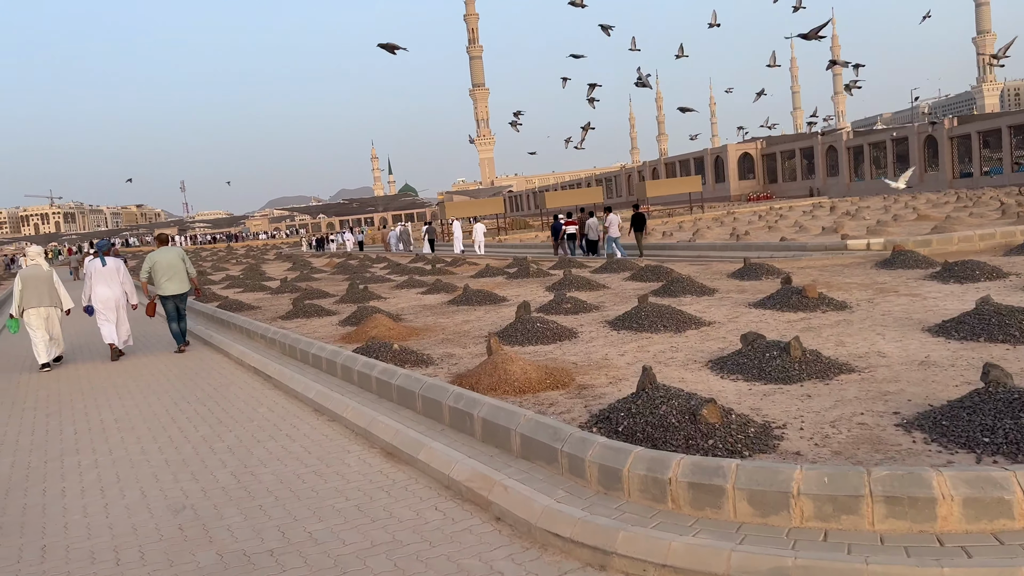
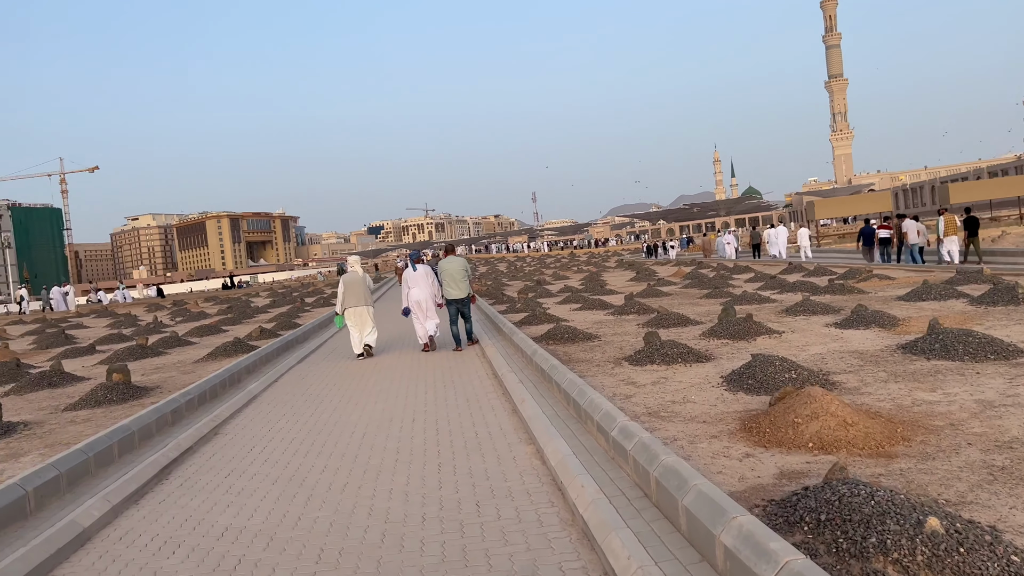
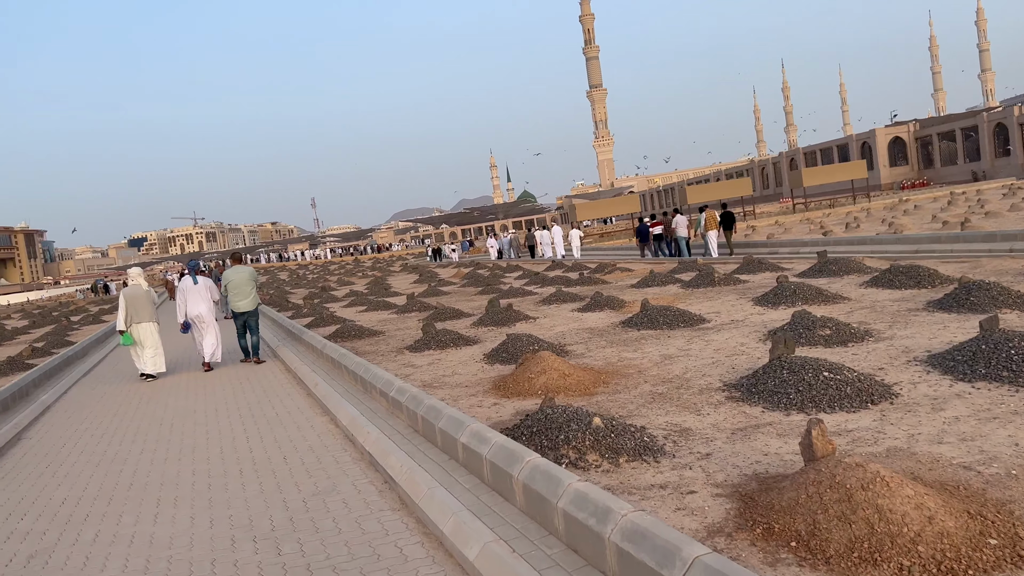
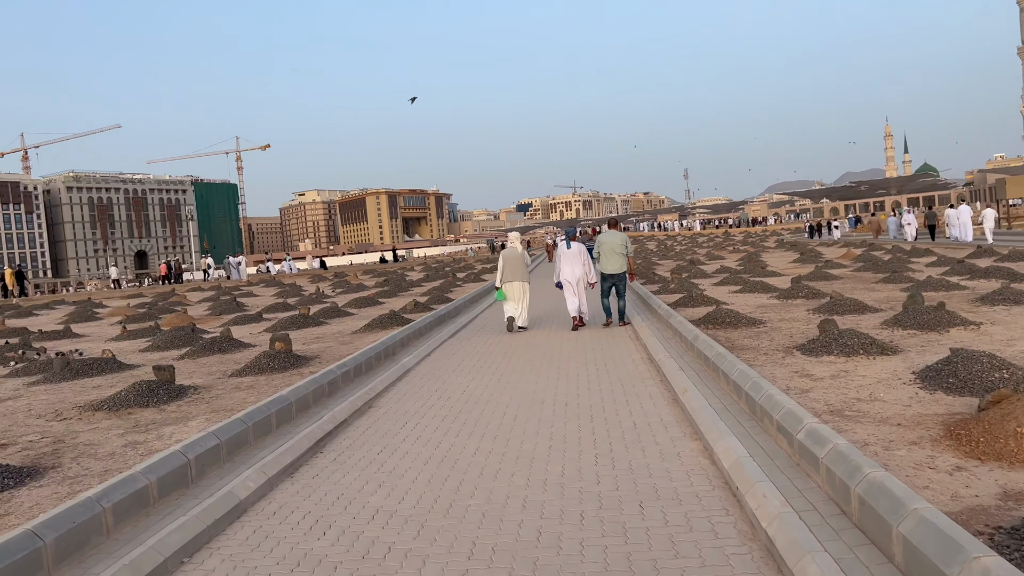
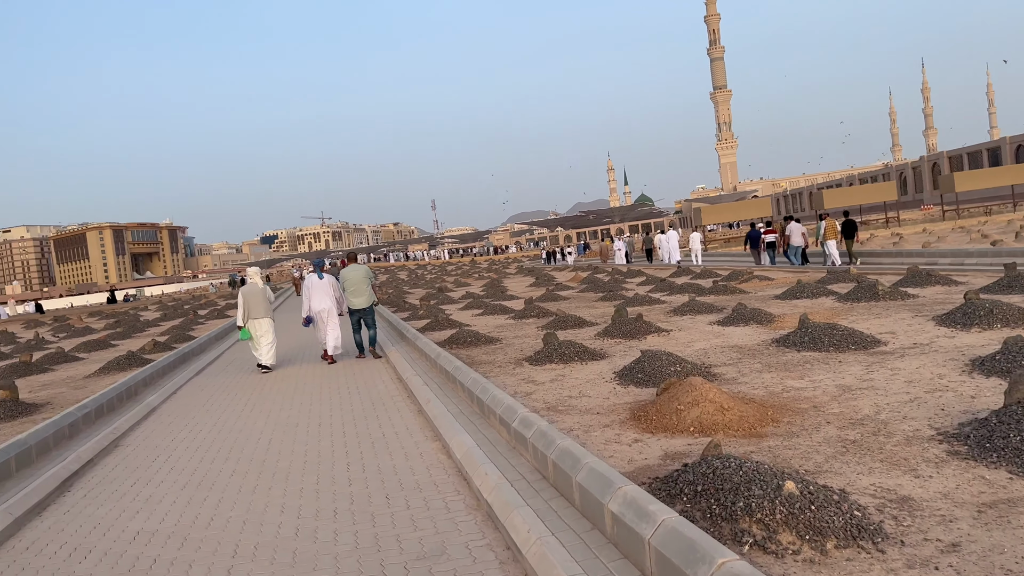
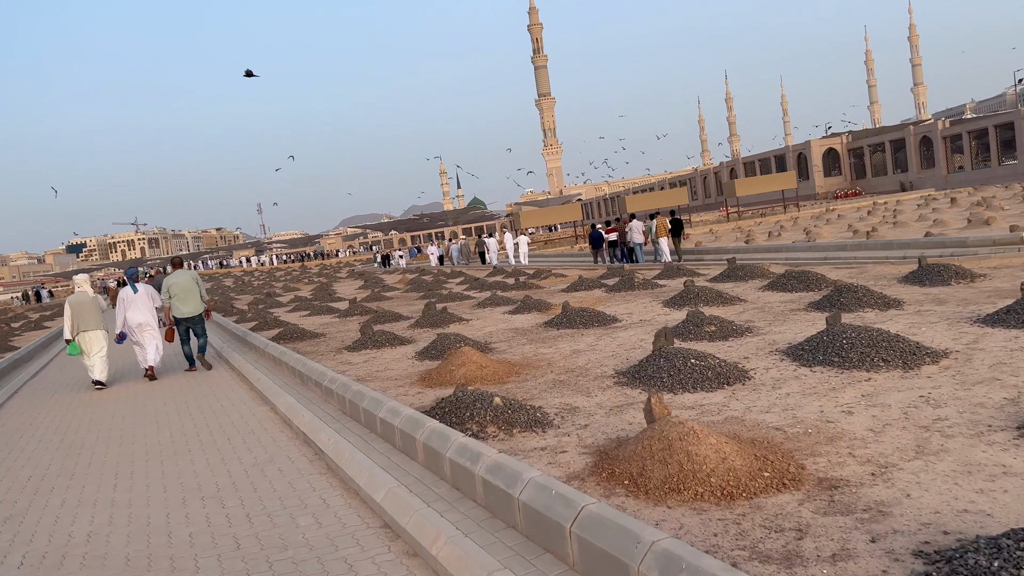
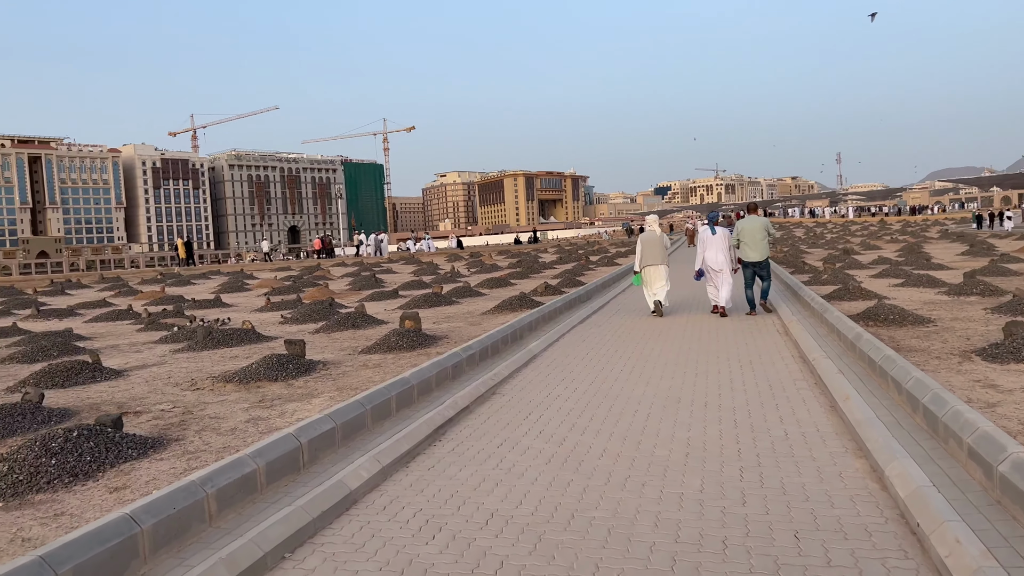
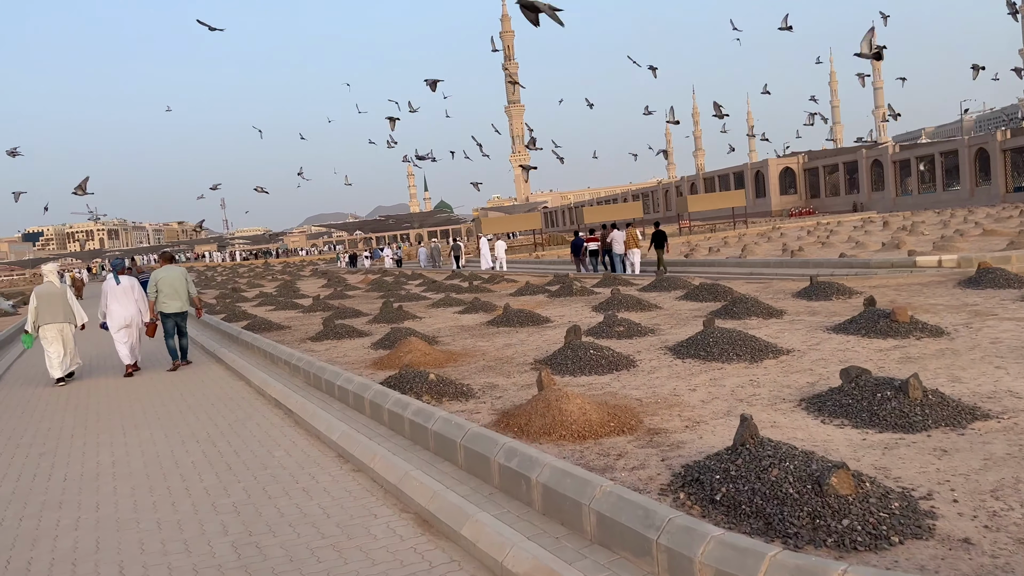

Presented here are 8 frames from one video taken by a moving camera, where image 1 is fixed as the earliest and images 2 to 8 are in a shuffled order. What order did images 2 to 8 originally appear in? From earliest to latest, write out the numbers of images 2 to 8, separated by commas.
8, 6, 3, 5, 2, 4, 7
